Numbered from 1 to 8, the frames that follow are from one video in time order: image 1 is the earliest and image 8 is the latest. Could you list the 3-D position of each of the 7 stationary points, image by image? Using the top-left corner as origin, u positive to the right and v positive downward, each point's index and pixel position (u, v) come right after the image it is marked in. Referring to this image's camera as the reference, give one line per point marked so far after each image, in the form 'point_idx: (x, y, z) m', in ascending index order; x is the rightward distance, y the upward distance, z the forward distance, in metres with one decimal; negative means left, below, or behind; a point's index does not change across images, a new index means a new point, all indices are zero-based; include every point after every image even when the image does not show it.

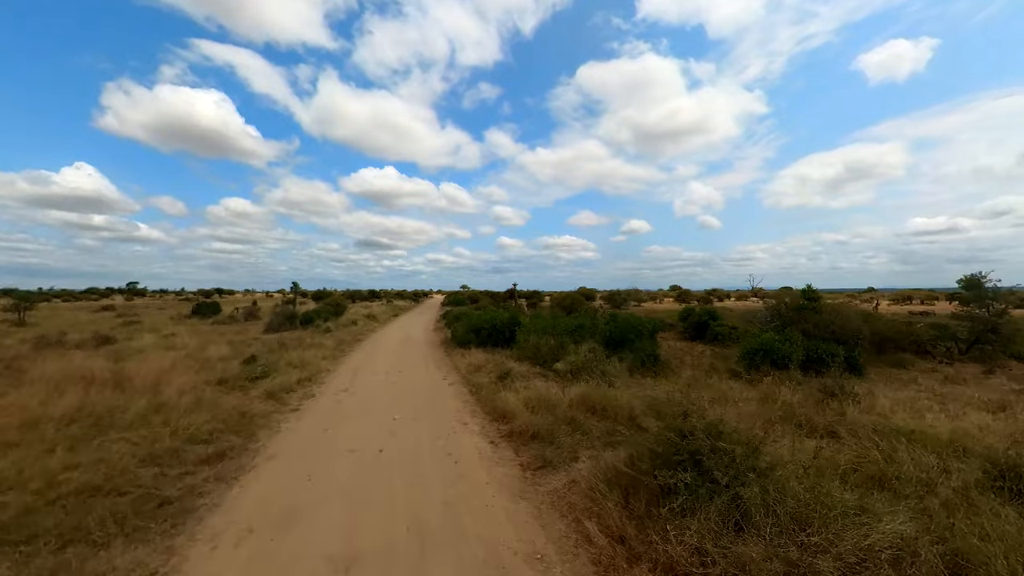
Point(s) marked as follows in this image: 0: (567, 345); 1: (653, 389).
0: (+2.1, -2.2, +13.8) m
1: (+4.3, -3.3, +11.1) m
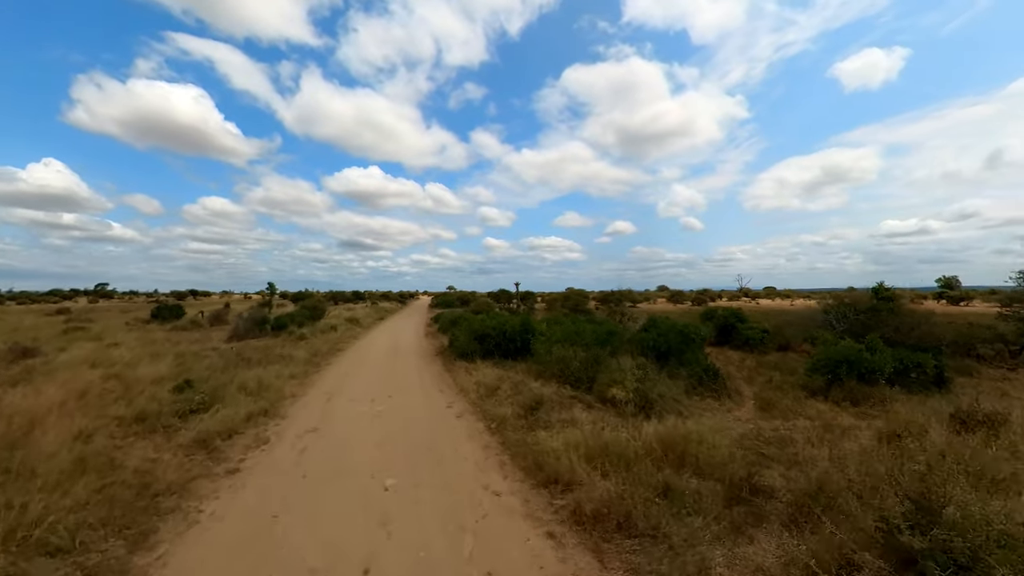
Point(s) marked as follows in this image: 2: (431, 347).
0: (+2.8, -2.2, +11.0) m
1: (+5.1, -3.2, +8.4) m
2: (-4.4, -2.9, +18.4) m
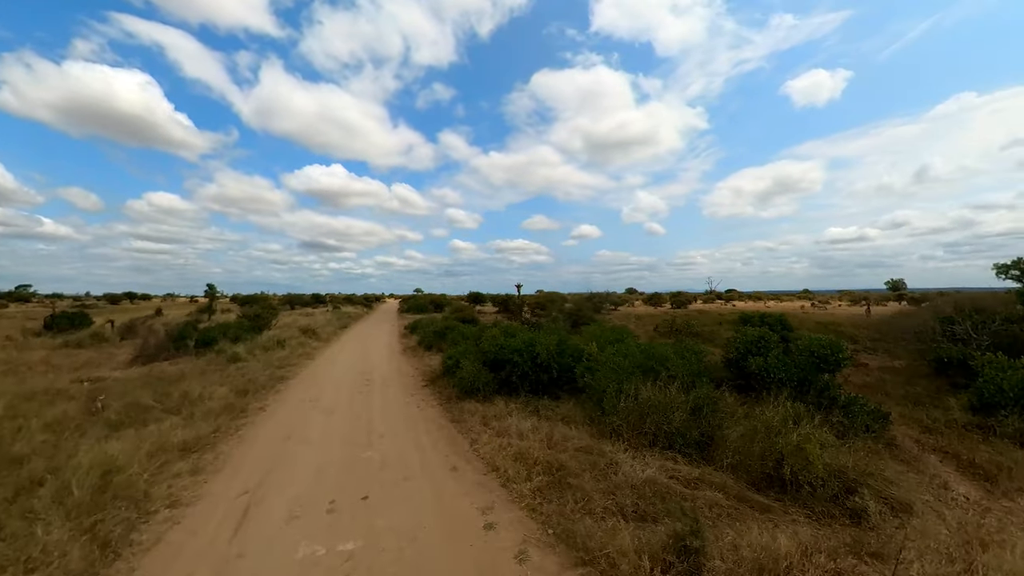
0: (+3.9, -2.2, +6.9) m
1: (+6.4, -3.3, +4.5) m
2: (-3.9, -3.0, +13.7) m
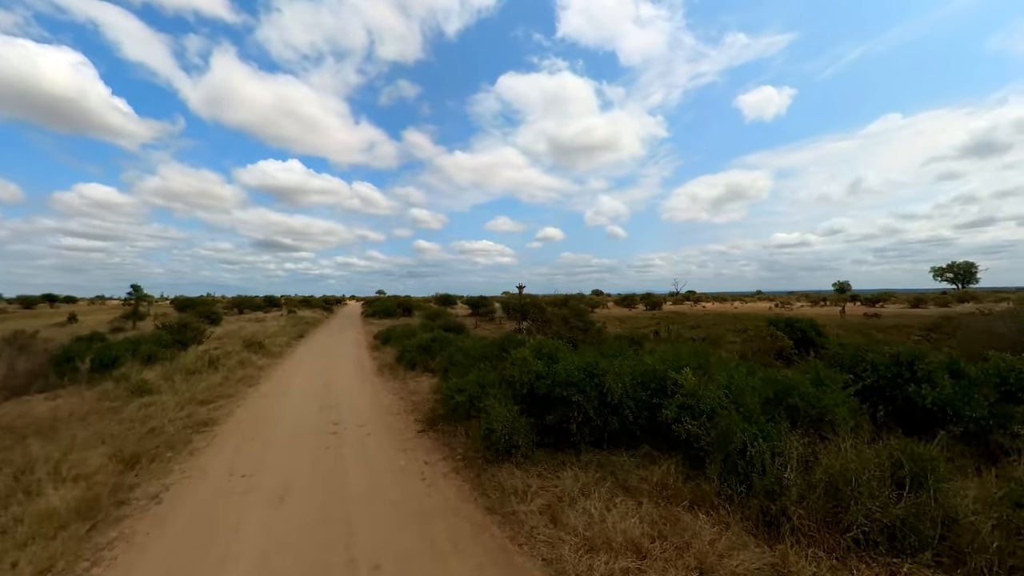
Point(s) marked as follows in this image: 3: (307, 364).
0: (+5.1, -2.3, +4.2) m
1: (+7.8, -3.3, +2.1) m
2: (-3.3, -3.1, +10.3) m
3: (-8.5, -3.1, +14.7) m
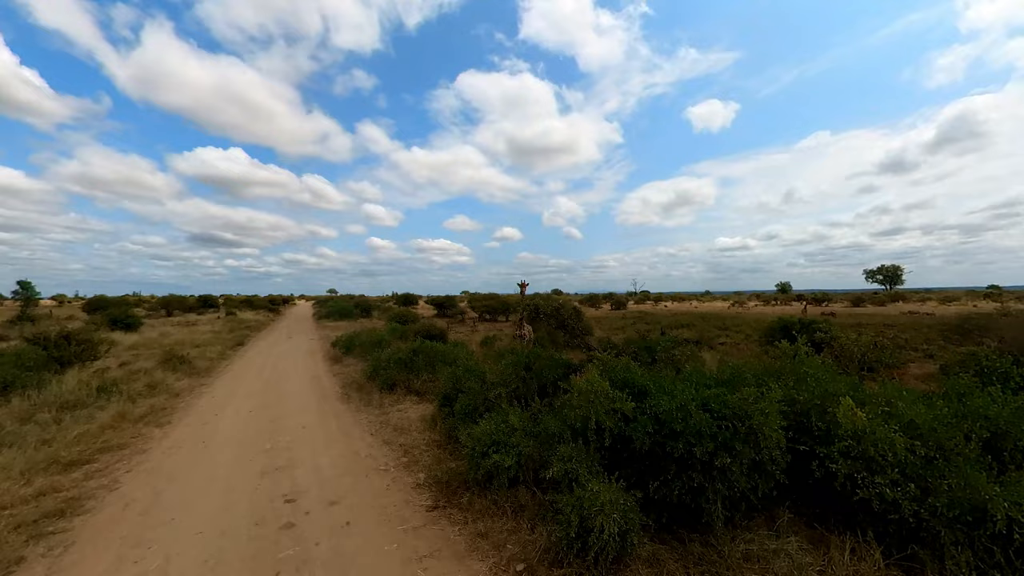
0: (+6.3, -2.3, +2.3) m
1: (+9.3, -3.4, +0.5) m
2: (-2.7, -3.1, +7.4) m
3: (-8.3, -3.1, +11.2) m
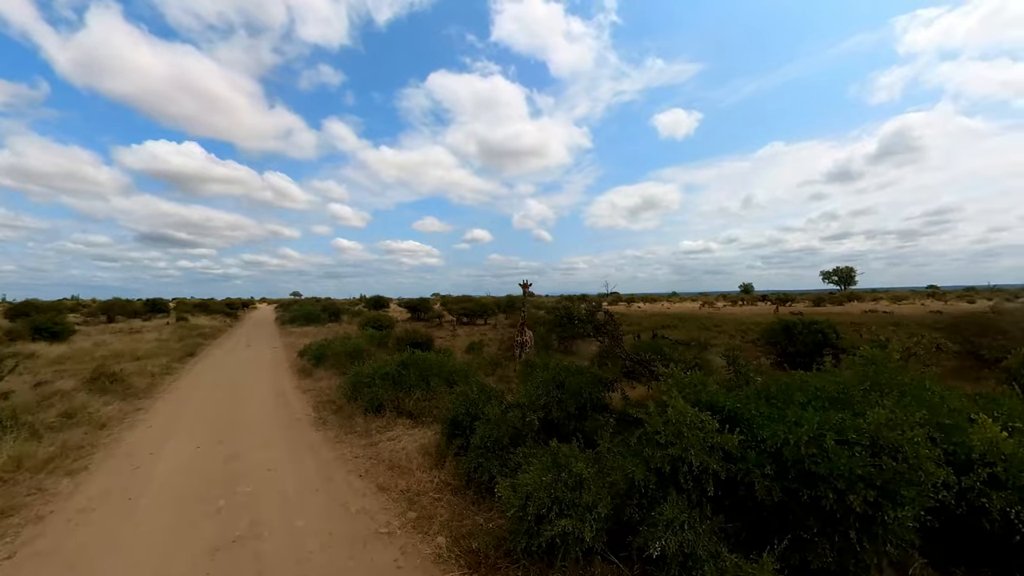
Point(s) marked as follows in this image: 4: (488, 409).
0: (+7.1, -2.2, +1.4) m
1: (+10.2, -3.3, -0.2) m
2: (-2.3, -3.1, +5.8) m
3: (-8.1, -3.1, +9.2) m
4: (-0.3, -2.0, +5.9) m
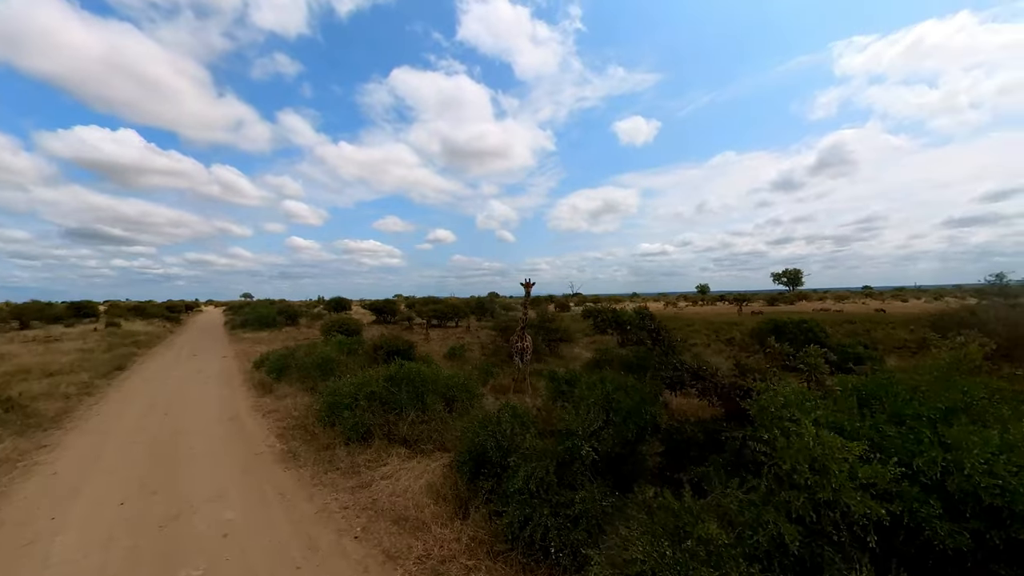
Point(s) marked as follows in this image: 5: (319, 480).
0: (+8.0, -2.2, +1.0) m
1: (+11.2, -3.3, -0.3) m
2: (-1.7, -3.1, +4.5) m
3: (-7.9, -3.2, +7.3) m
4: (+0.2, -2.0, +4.7) m
5: (-3.0, -3.1, +5.8) m
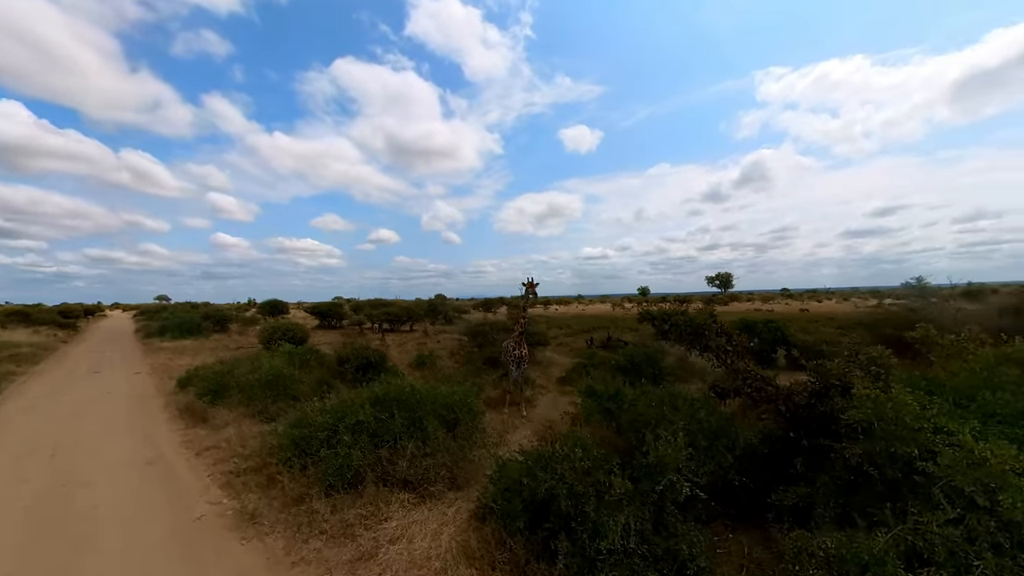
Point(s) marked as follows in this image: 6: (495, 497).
0: (+9.2, -2.3, +1.0) m
1: (+12.5, -3.3, +0.2) m
2: (-1.0, -3.1, +3.2) m
3: (-7.5, -3.2, +5.1) m
4: (+0.9, -2.0, +3.6) m
5: (-2.5, -3.1, +4.3) m
6: (-0.1, -2.5, +4.2) m
